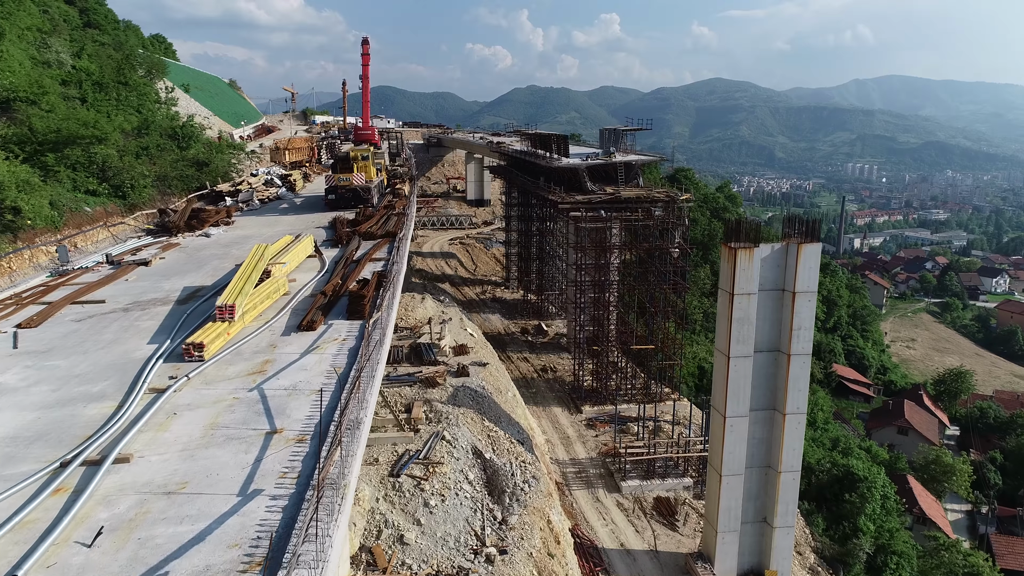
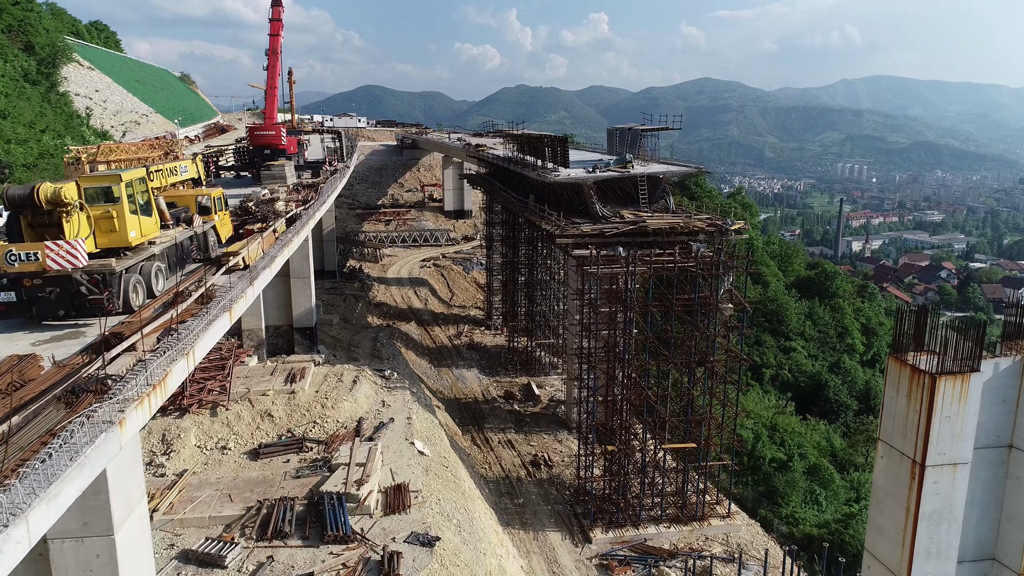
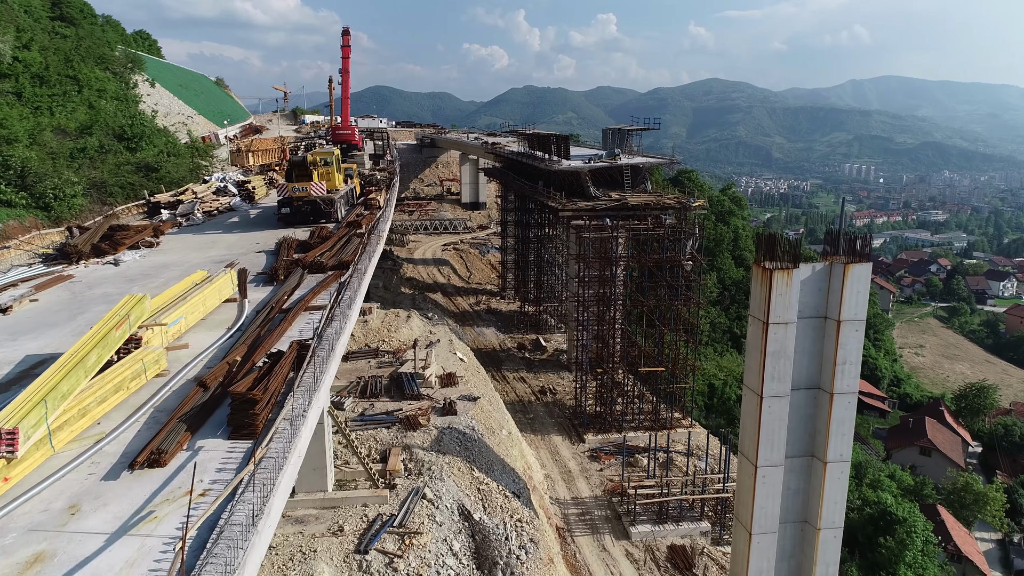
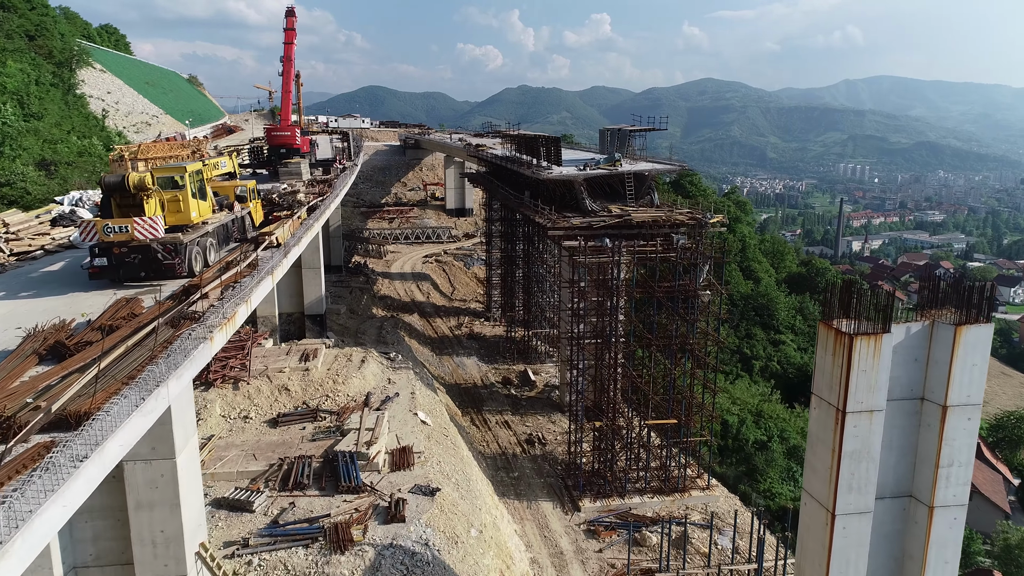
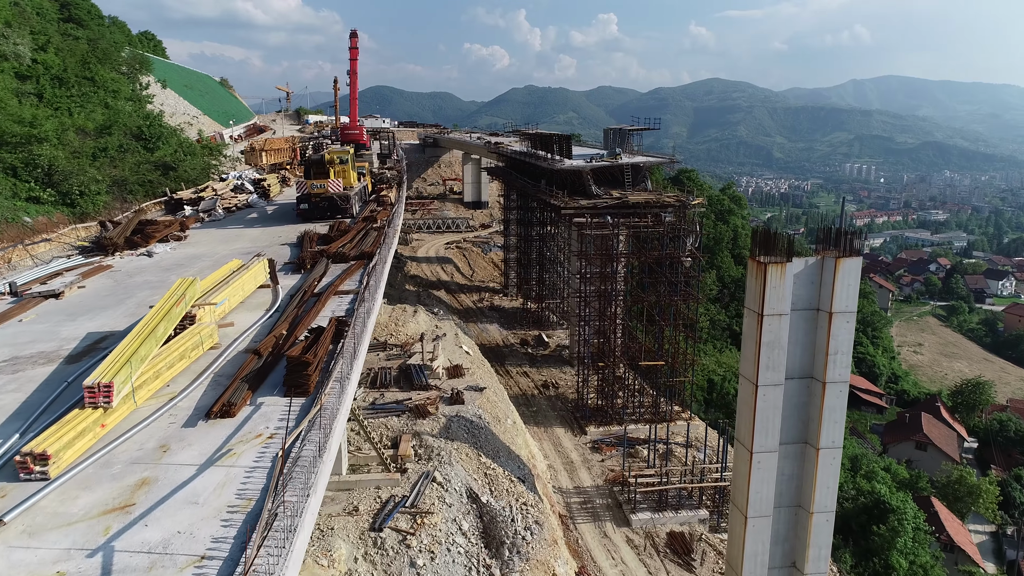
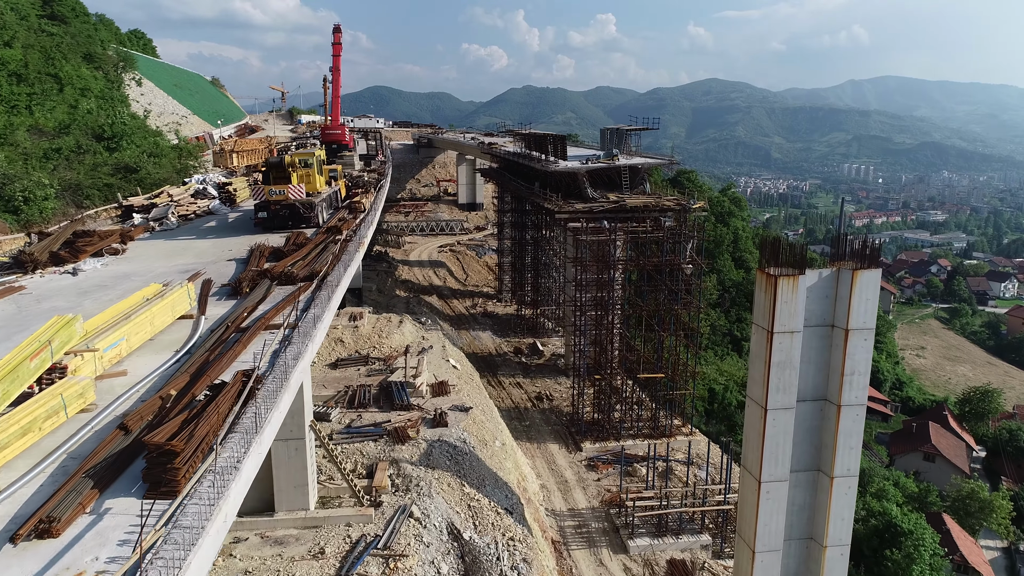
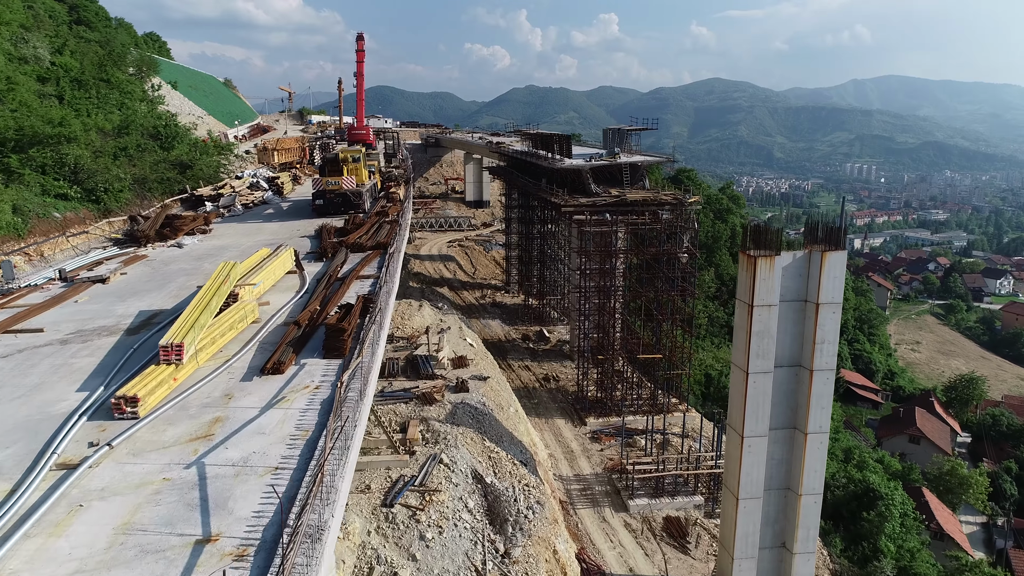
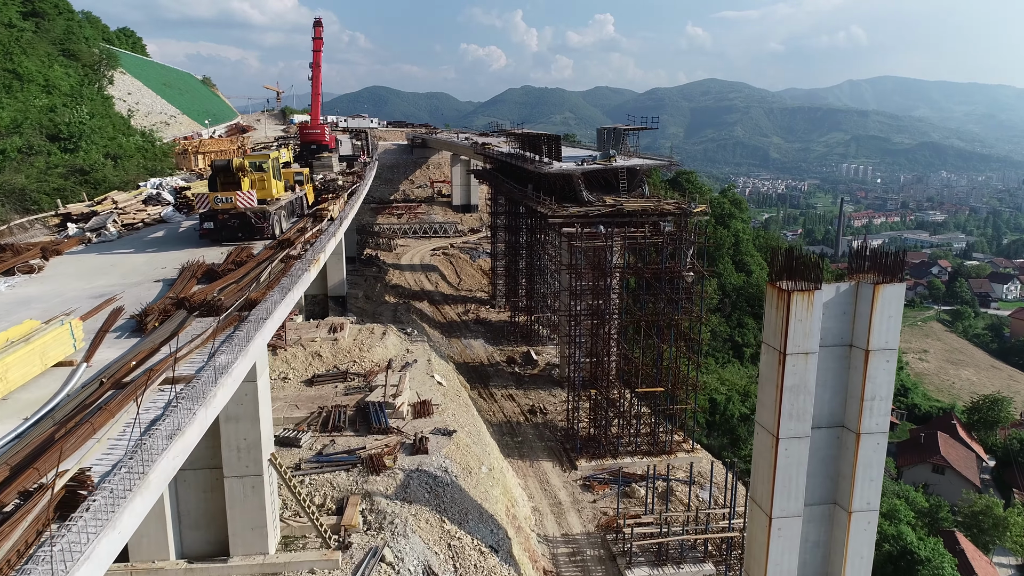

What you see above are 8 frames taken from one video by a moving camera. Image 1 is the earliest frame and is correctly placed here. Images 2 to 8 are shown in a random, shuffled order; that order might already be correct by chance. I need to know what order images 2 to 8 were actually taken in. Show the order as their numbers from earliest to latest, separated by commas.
7, 5, 3, 6, 8, 4, 2
